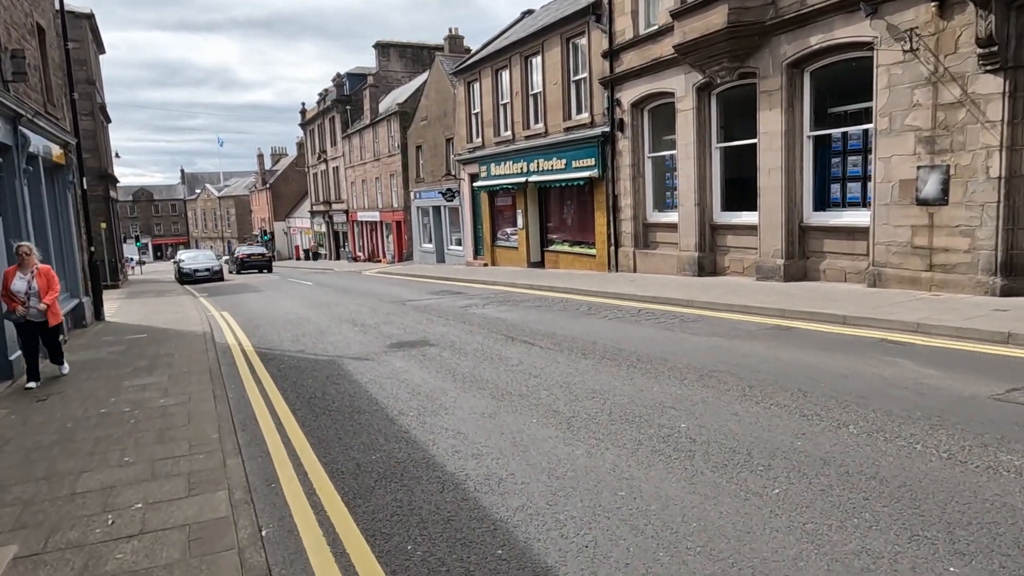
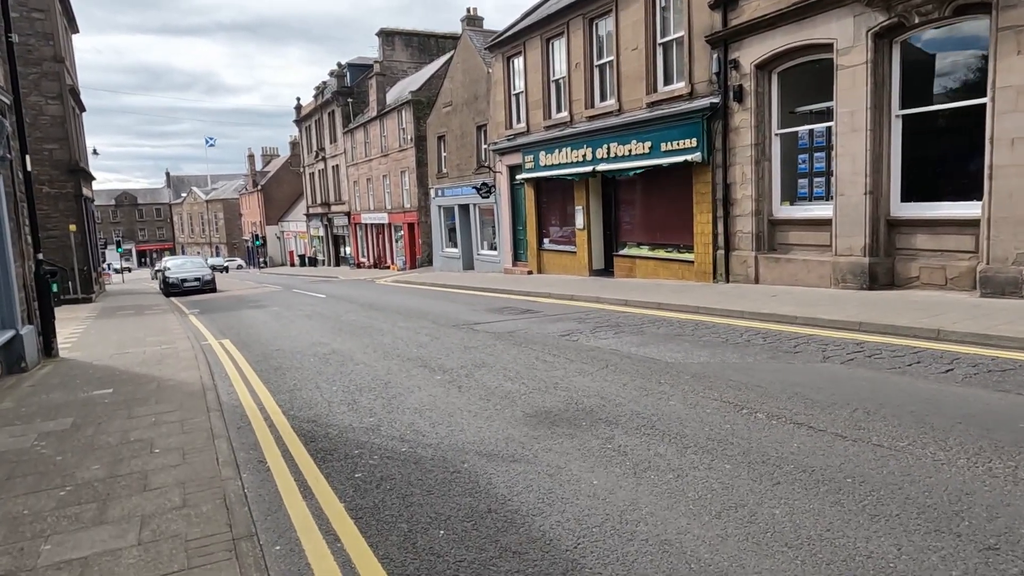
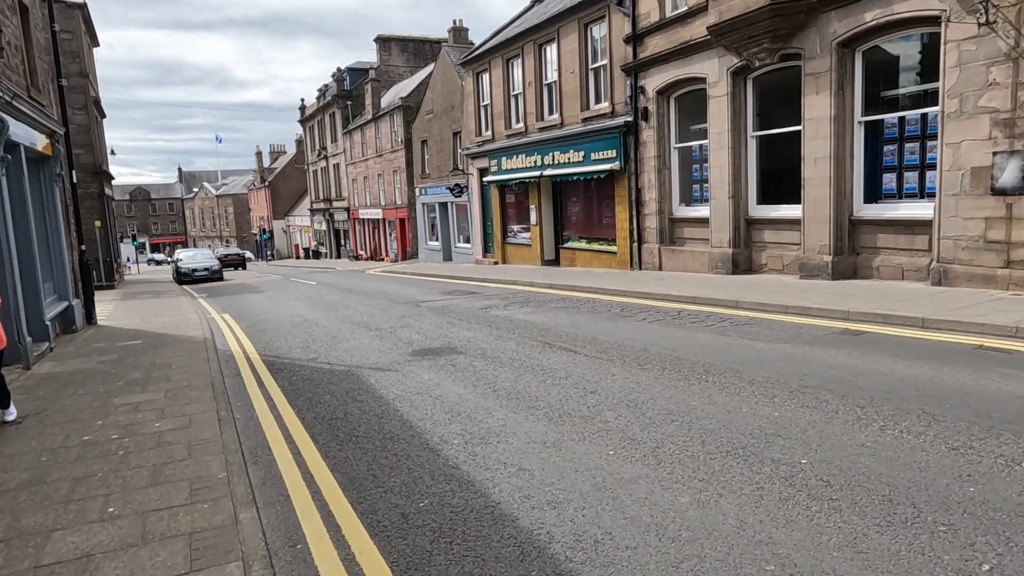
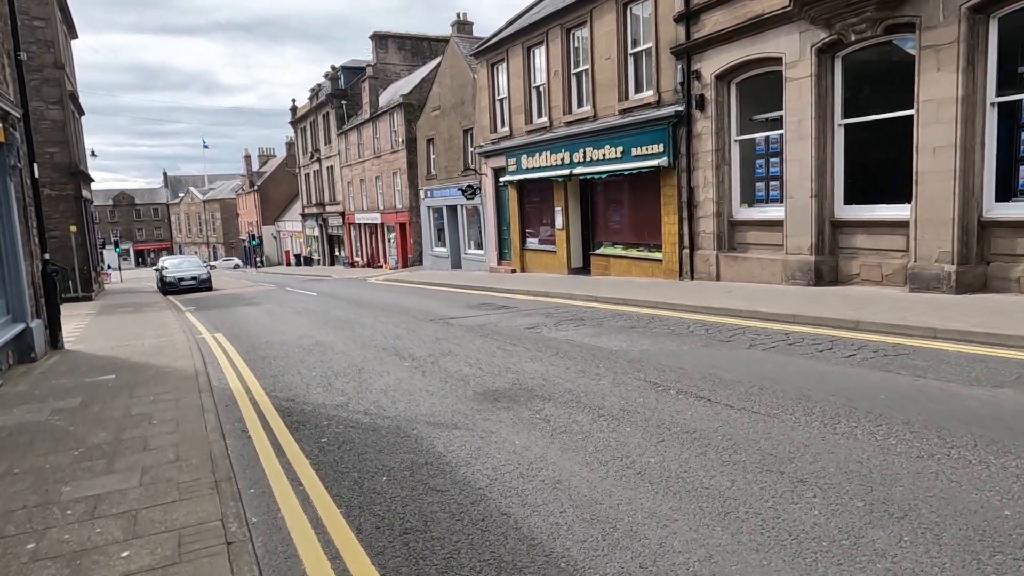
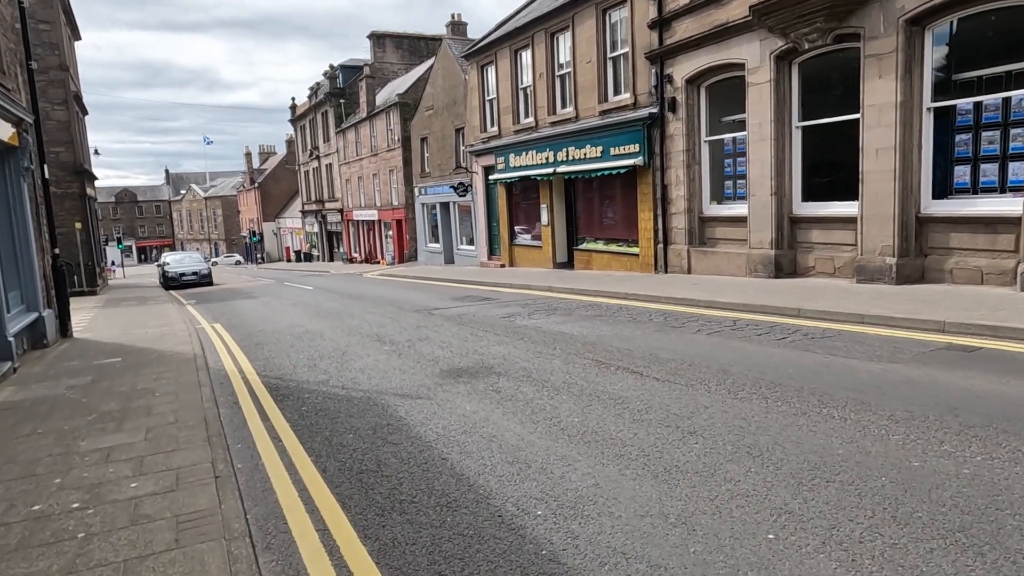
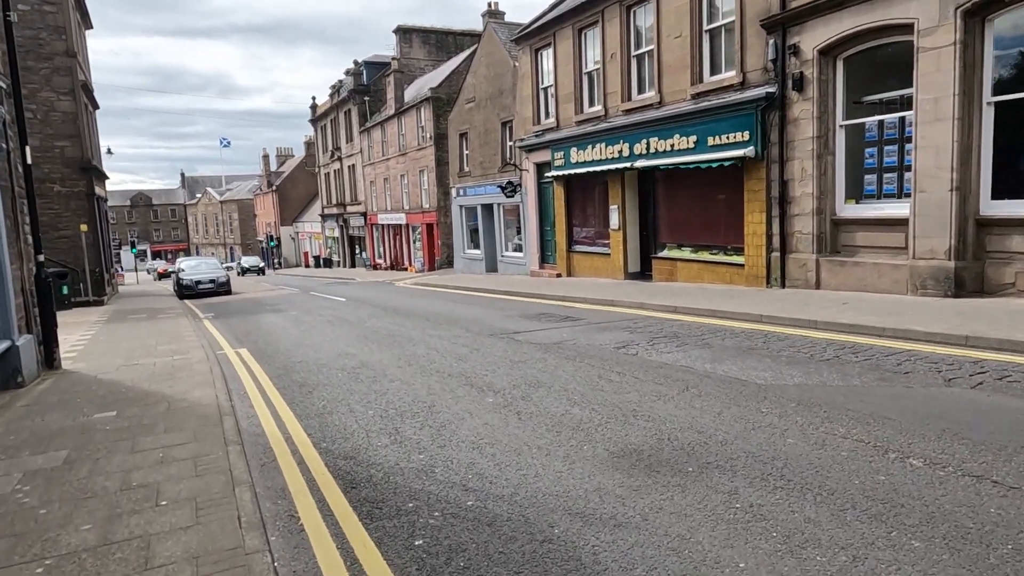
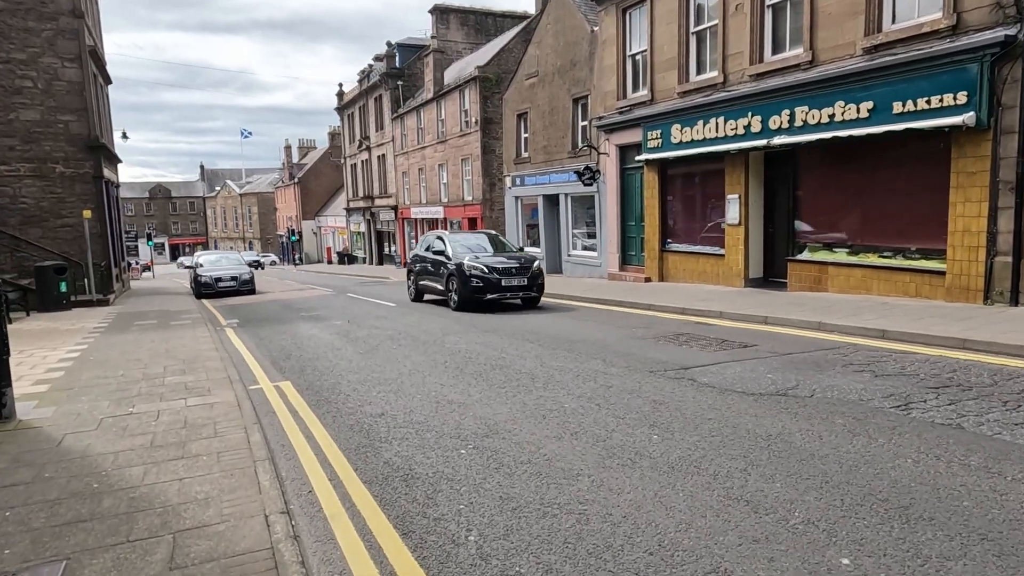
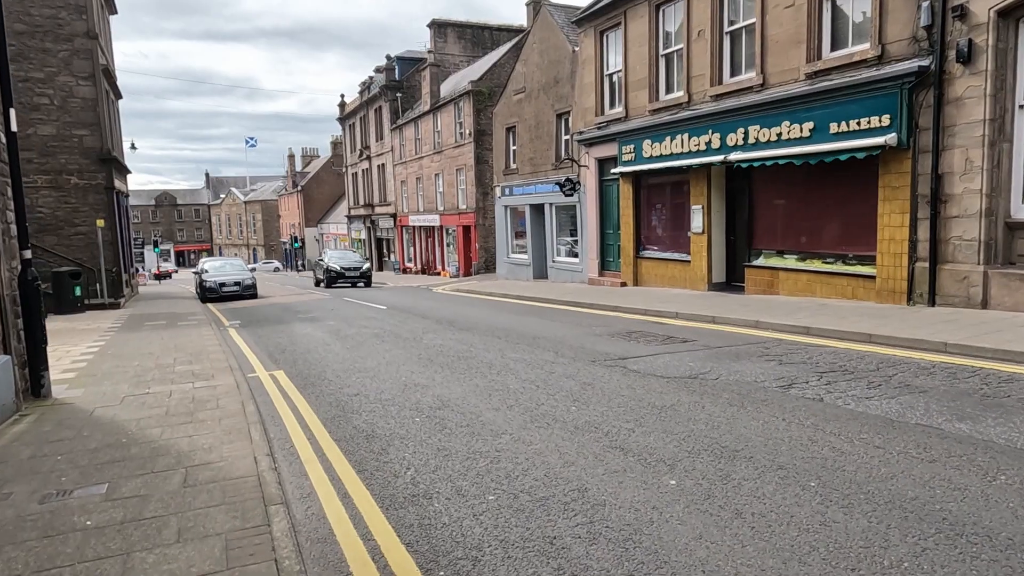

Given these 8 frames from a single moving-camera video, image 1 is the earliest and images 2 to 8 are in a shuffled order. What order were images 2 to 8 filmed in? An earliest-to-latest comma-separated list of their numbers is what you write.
3, 5, 4, 2, 6, 8, 7
